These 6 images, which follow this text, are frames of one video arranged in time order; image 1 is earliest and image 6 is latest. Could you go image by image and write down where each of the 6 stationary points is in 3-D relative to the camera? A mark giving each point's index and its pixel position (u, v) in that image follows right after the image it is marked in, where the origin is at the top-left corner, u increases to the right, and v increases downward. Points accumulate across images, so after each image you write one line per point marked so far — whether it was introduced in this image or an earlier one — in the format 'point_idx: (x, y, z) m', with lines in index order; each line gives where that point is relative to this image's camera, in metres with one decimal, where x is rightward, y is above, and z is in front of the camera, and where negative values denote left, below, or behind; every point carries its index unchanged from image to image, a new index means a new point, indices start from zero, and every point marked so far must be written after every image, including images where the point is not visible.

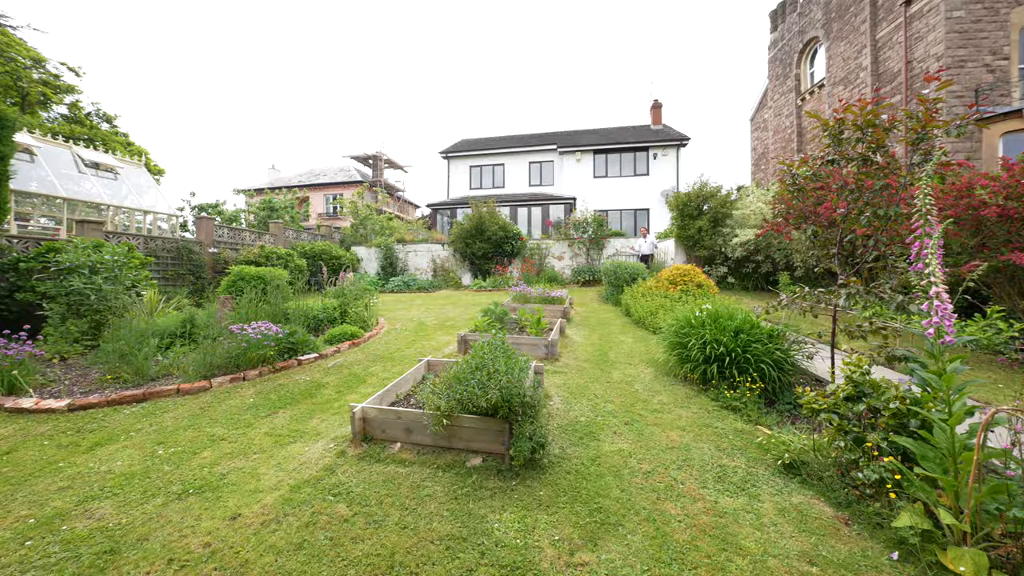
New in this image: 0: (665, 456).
0: (+1.3, -1.4, +2.9) m
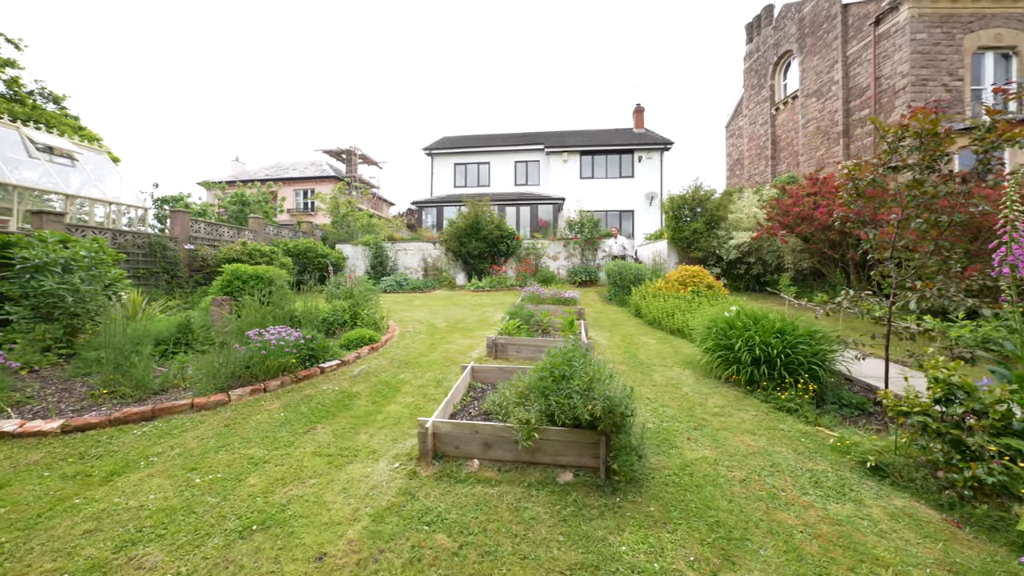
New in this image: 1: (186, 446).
0: (+2.0, -1.4, +2.8) m
1: (-2.8, -1.4, +3.0) m
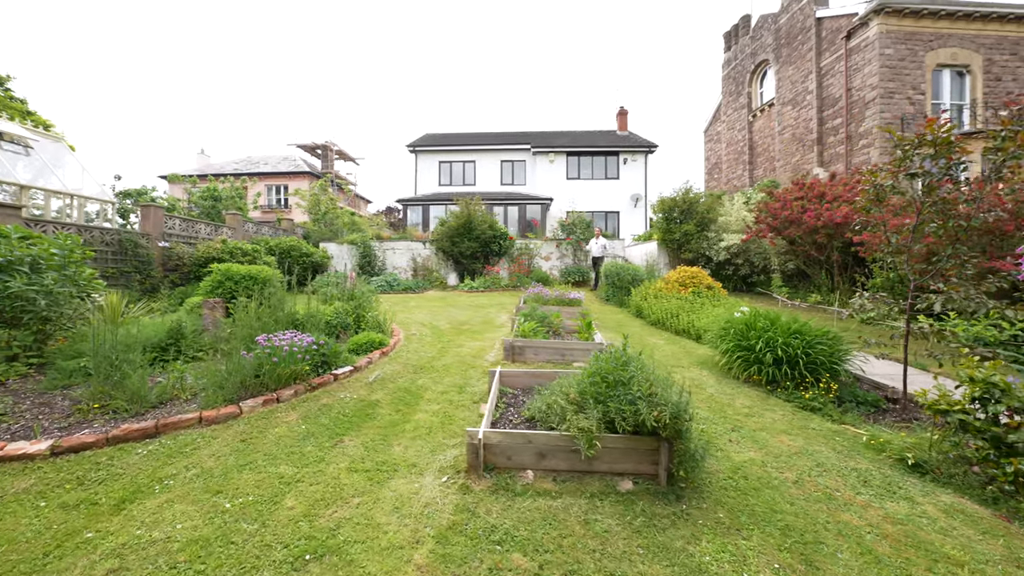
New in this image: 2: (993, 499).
0: (+2.4, -1.5, +2.9) m
1: (-2.4, -1.4, +2.7) m
2: (+3.5, -1.5, +2.5) m
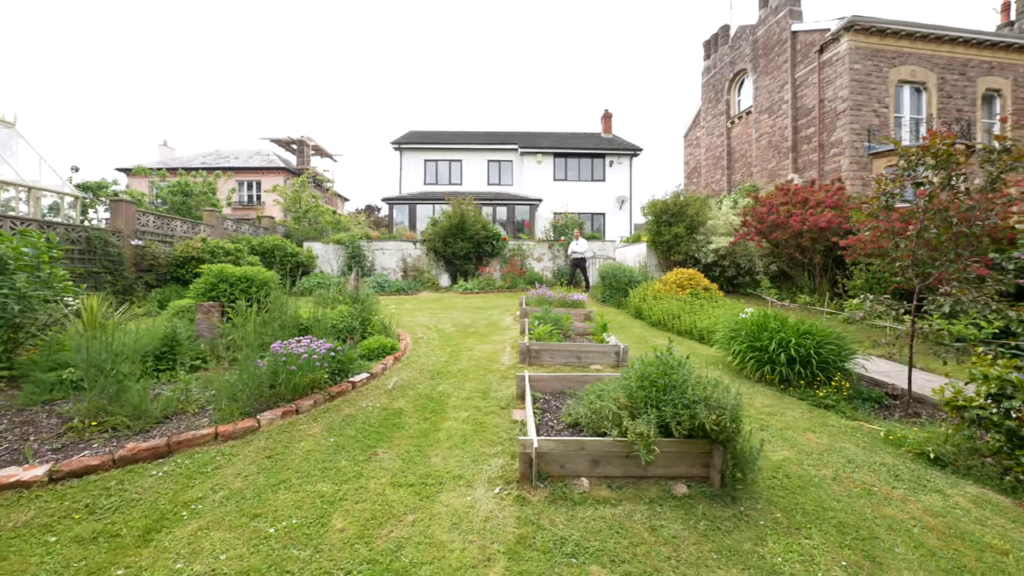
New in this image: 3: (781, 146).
0: (+2.8, -1.5, +3.0) m
1: (-2.0, -1.4, +2.5) m
2: (+3.9, -1.5, +2.7) m
3: (+13.1, +6.9, +16.7) m
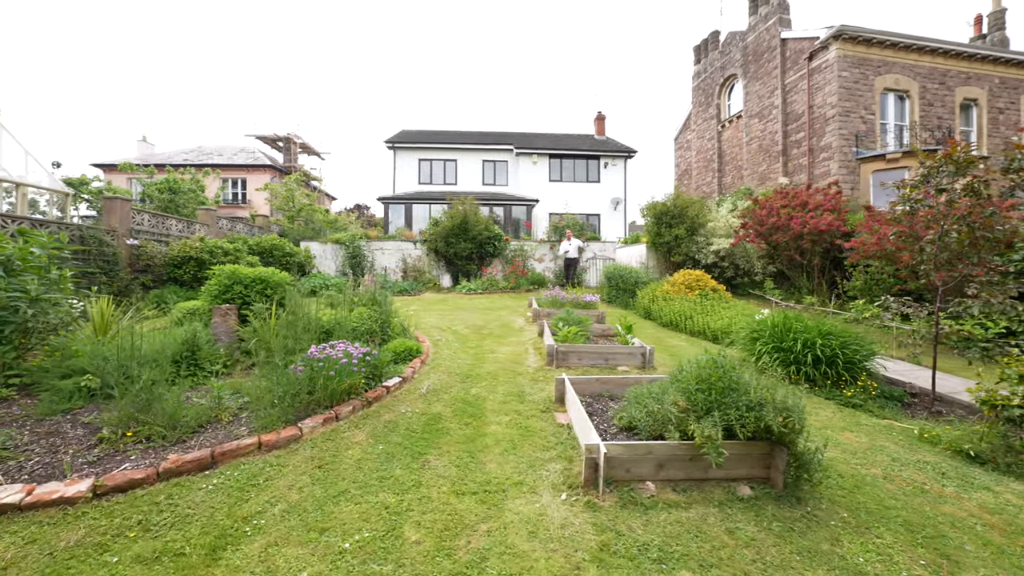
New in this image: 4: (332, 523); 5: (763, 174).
0: (+3.2, -1.5, +3.0) m
1: (-1.6, -1.5, +2.4) m
2: (+4.4, -1.6, +2.8) m
3: (+13.0, +6.9, +17.2) m
4: (-1.2, -1.5, +2.2) m
5: (+12.9, +5.8, +17.6) m
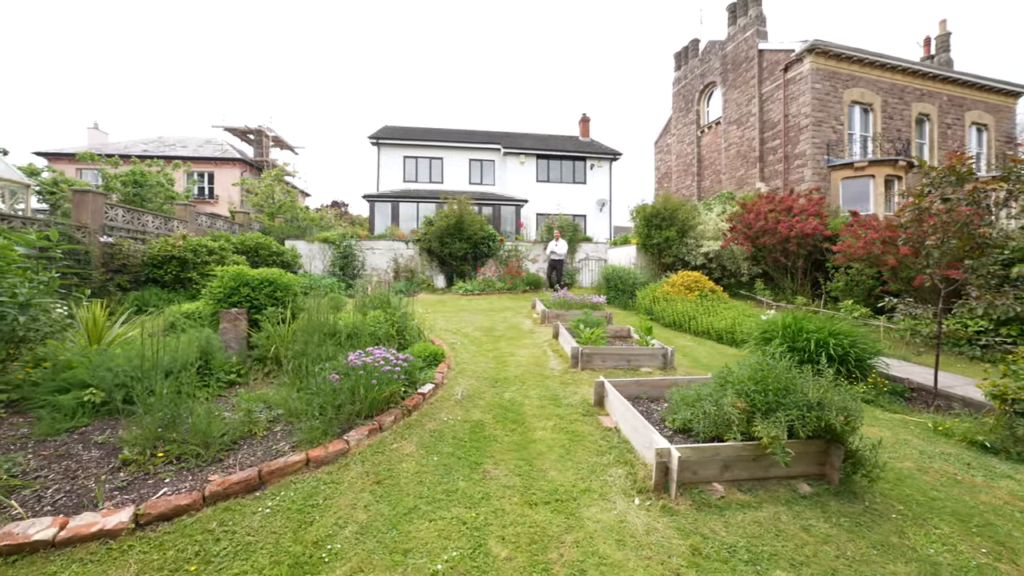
0: (+3.7, -1.5, +3.2) m
1: (-1.0, -1.5, +2.3) m
2: (+4.9, -1.6, +3.0) m
3: (+12.5, +6.9, +18.0) m
4: (-0.6, -1.6, +2.1) m
5: (+12.4, +5.8, +18.4) m
